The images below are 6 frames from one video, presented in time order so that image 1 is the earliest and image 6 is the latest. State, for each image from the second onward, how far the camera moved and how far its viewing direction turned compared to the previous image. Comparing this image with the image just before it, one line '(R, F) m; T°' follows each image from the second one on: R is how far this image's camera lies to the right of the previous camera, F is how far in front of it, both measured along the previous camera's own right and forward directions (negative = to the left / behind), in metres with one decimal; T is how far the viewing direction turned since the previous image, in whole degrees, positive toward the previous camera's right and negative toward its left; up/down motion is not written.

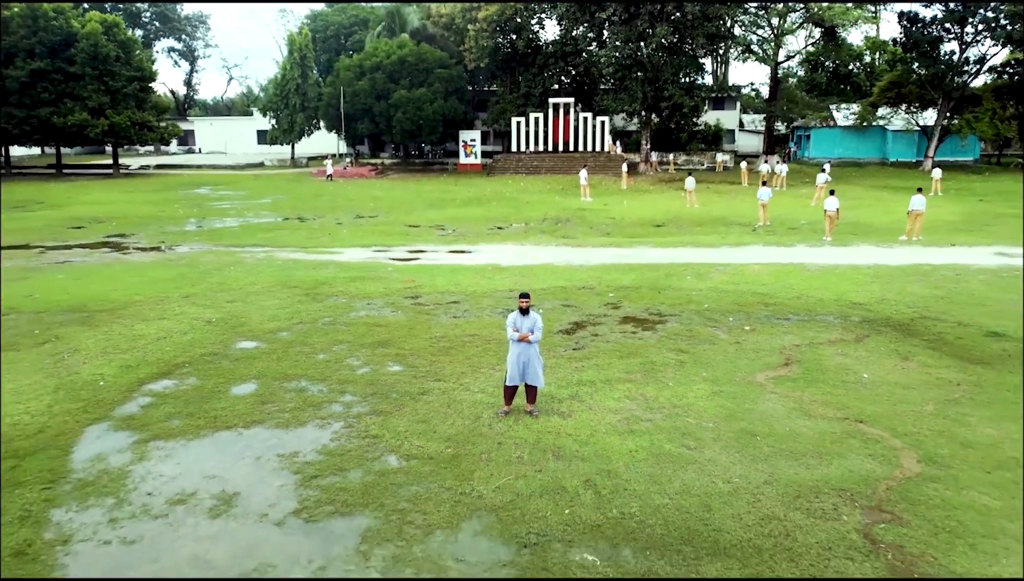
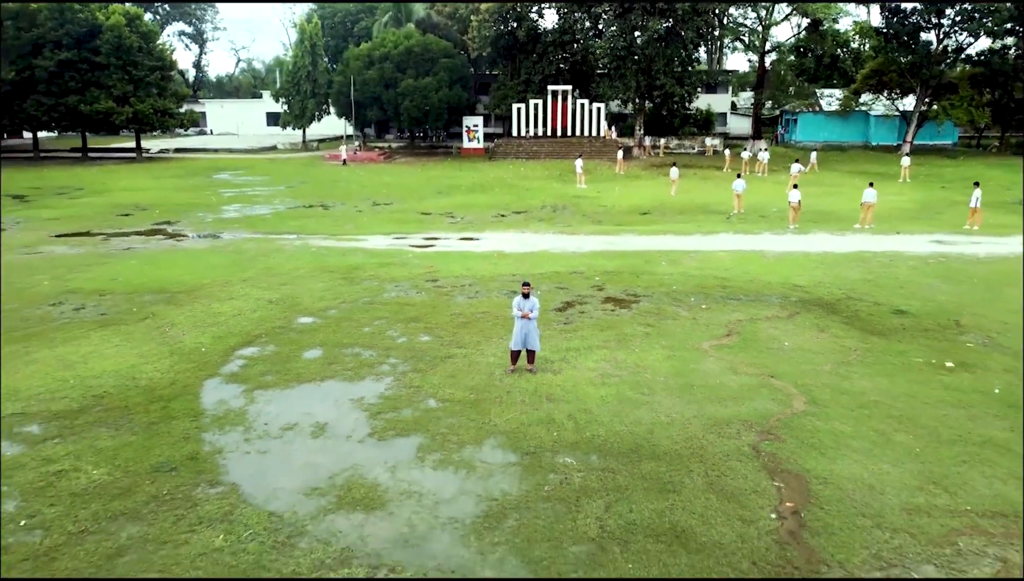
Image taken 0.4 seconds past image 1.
(0.0, -1.4) m; 0°
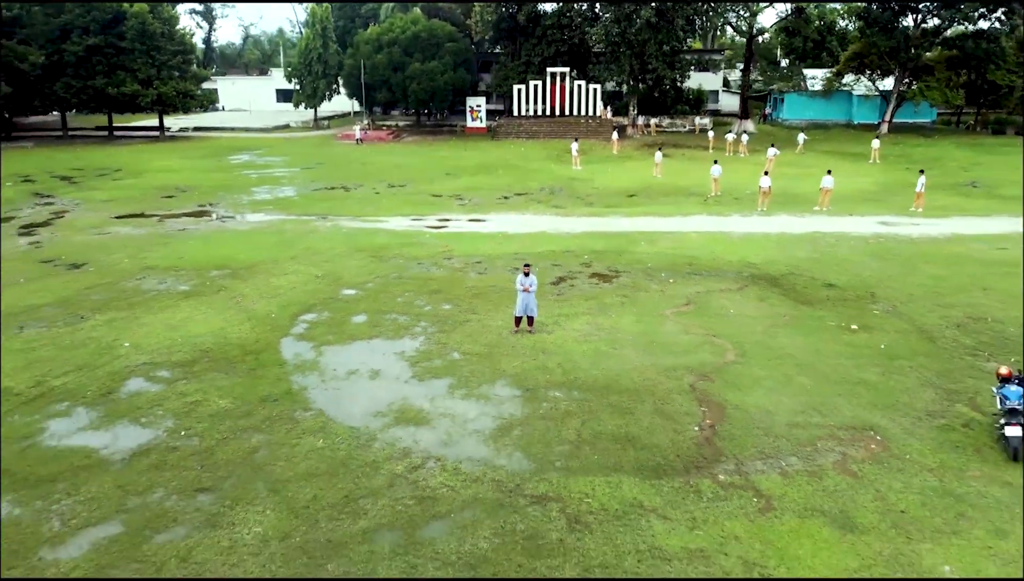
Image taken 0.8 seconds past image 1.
(0.0, -1.7) m; 0°
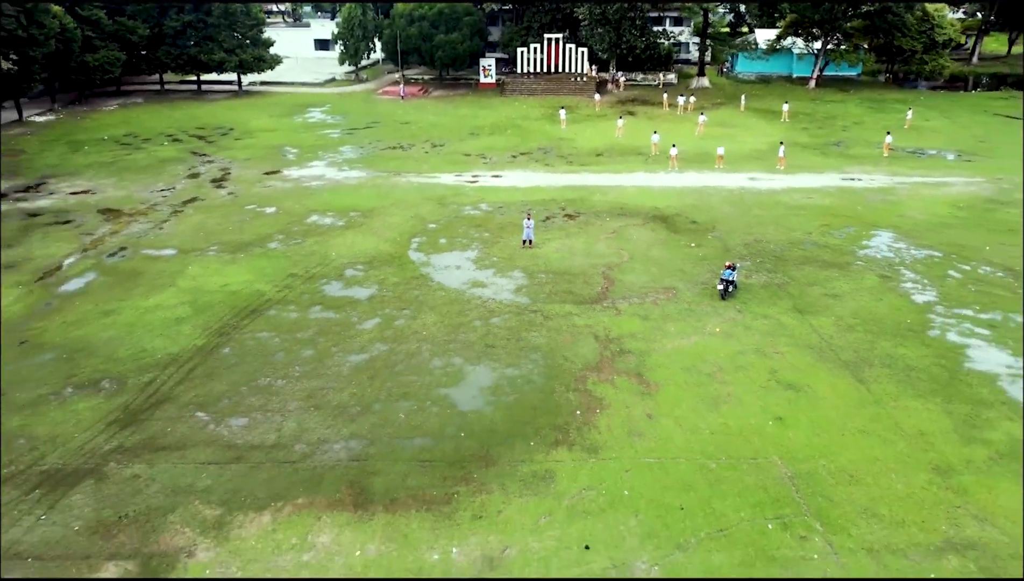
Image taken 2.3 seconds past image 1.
(-0.2, -7.3) m; 0°
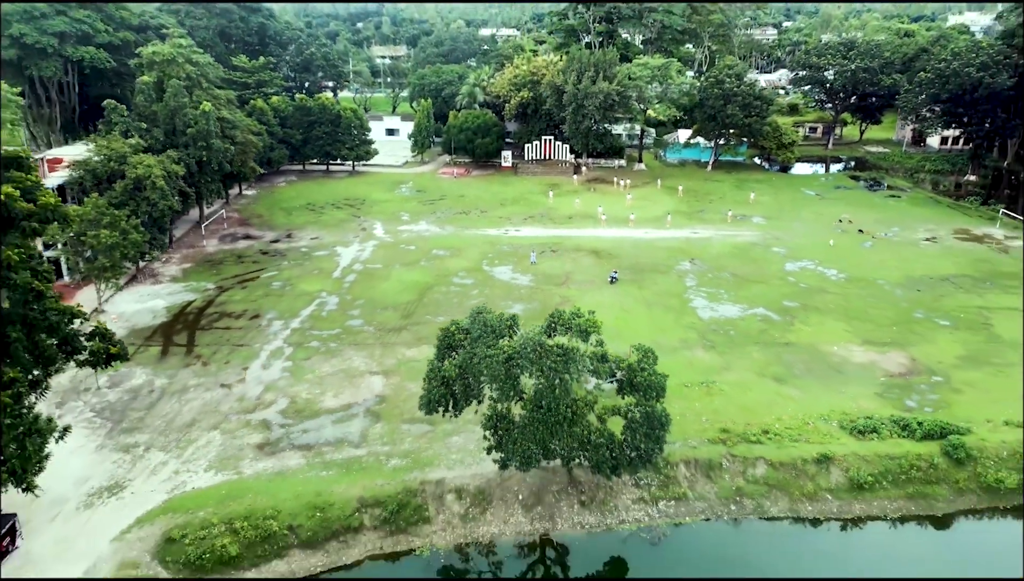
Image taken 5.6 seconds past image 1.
(-0.7, -19.0) m; 0°
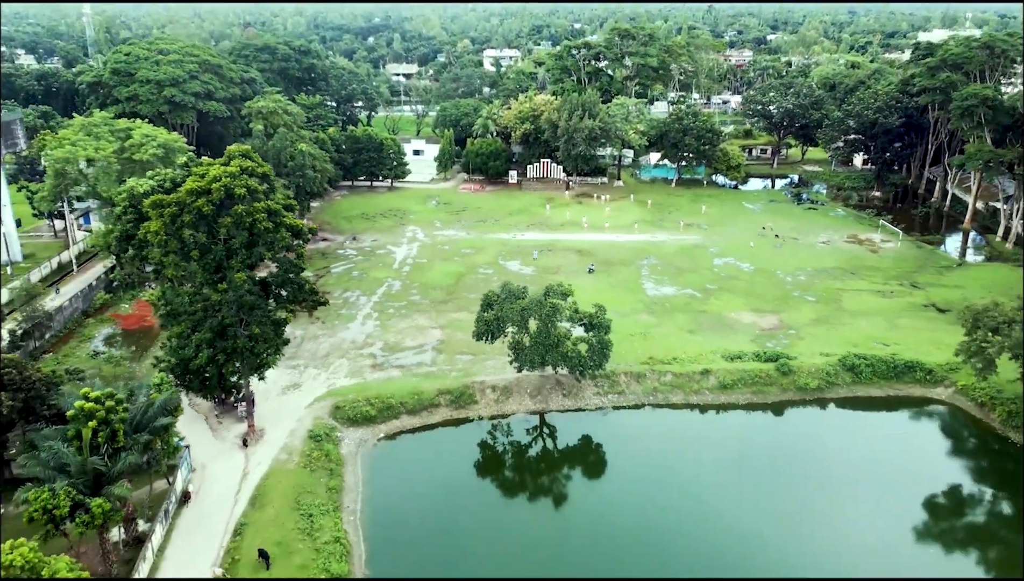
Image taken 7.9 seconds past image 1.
(-0.5, -13.5) m; 0°
